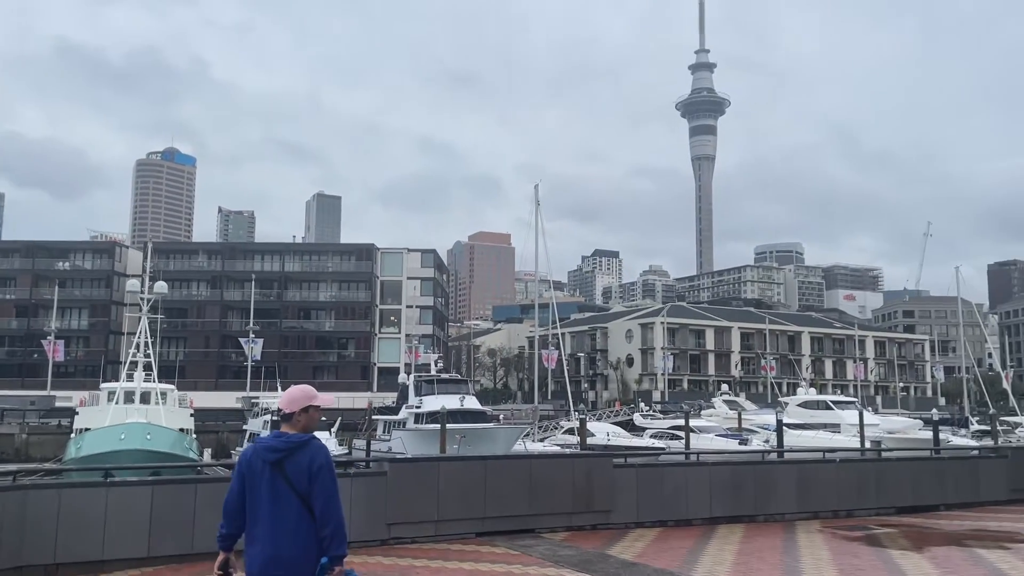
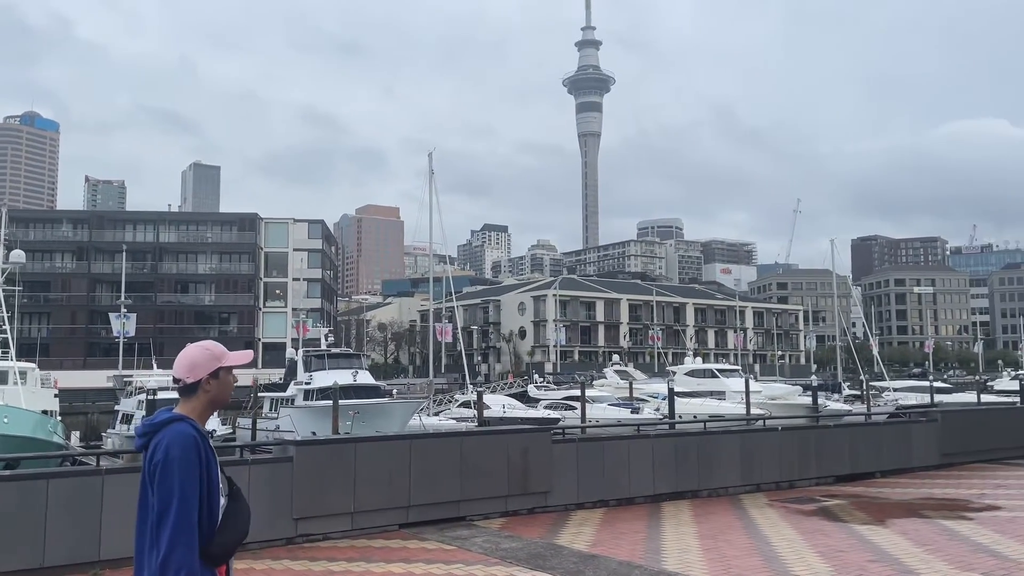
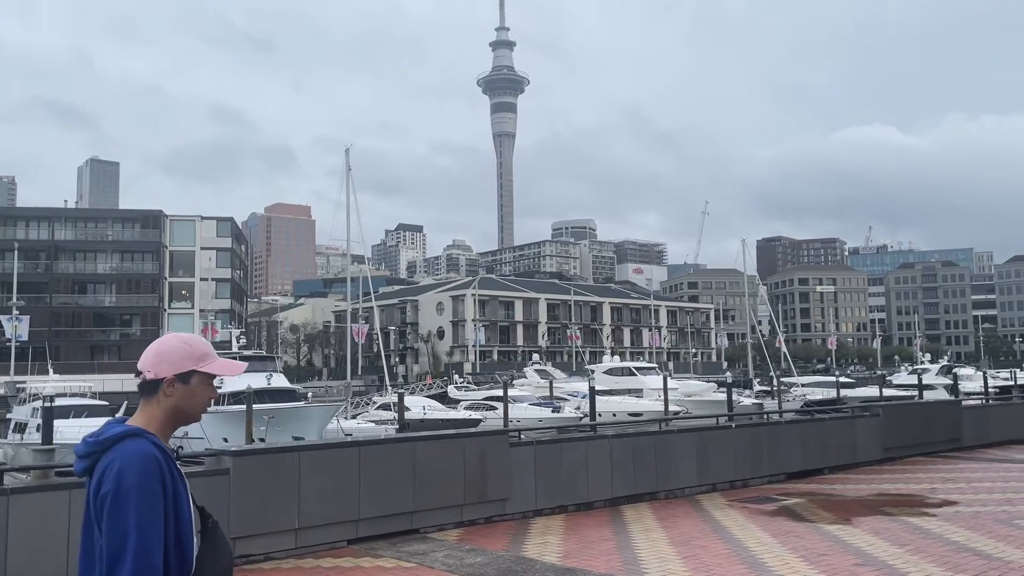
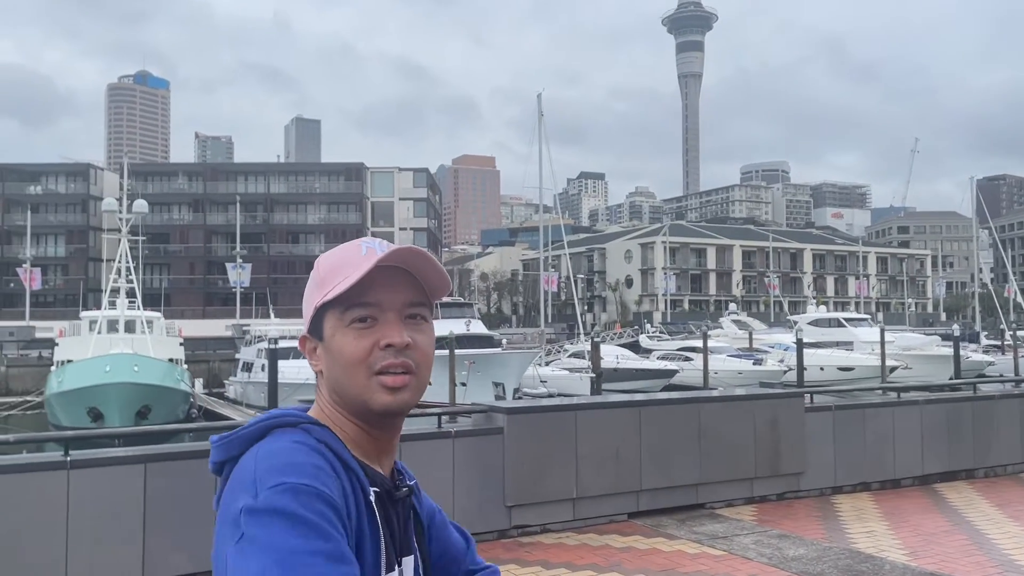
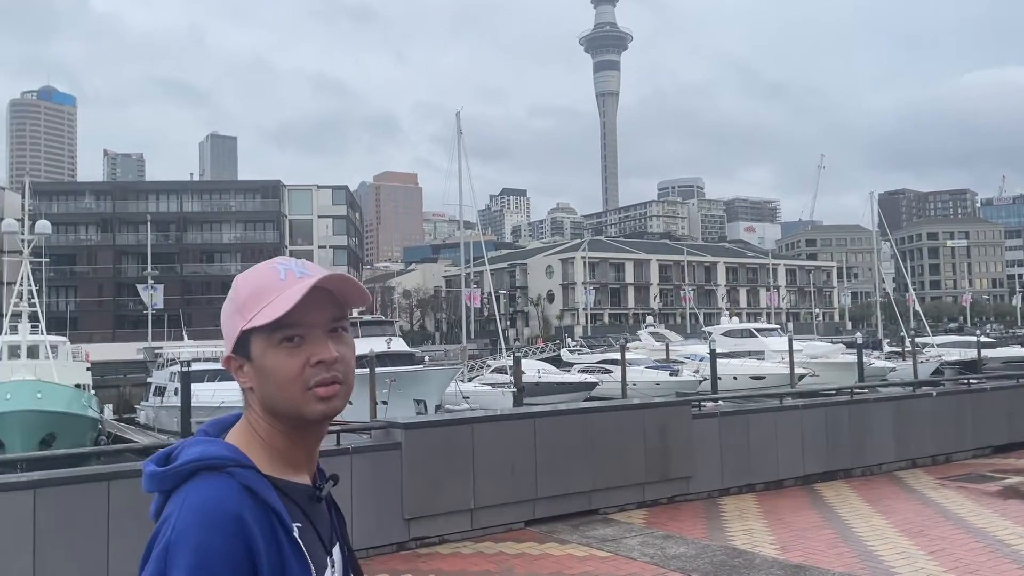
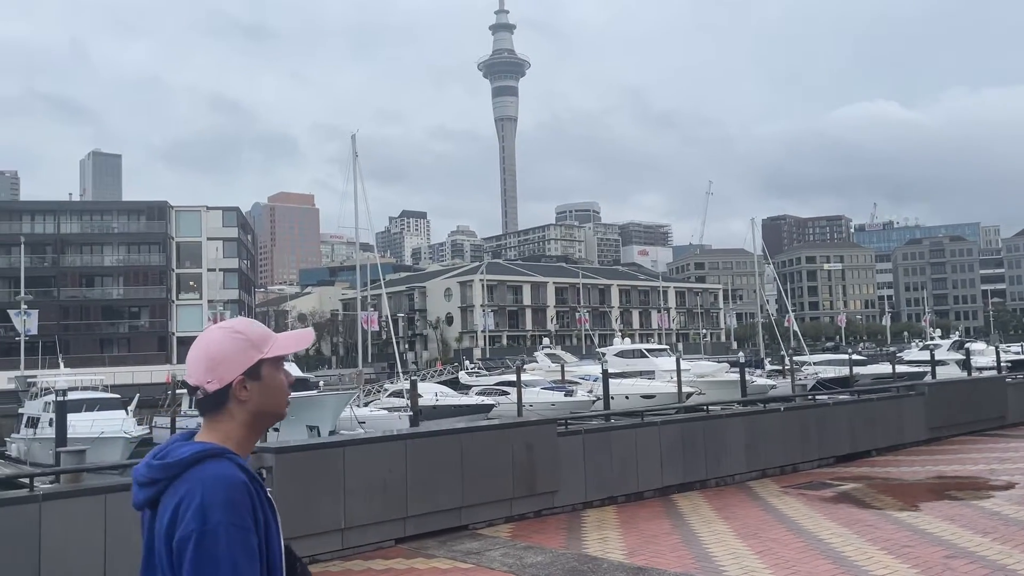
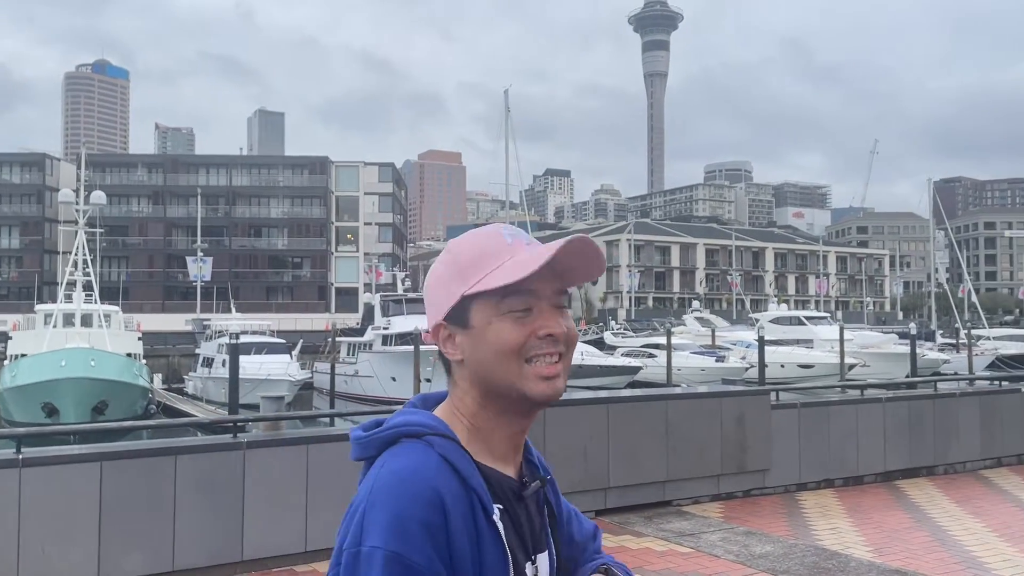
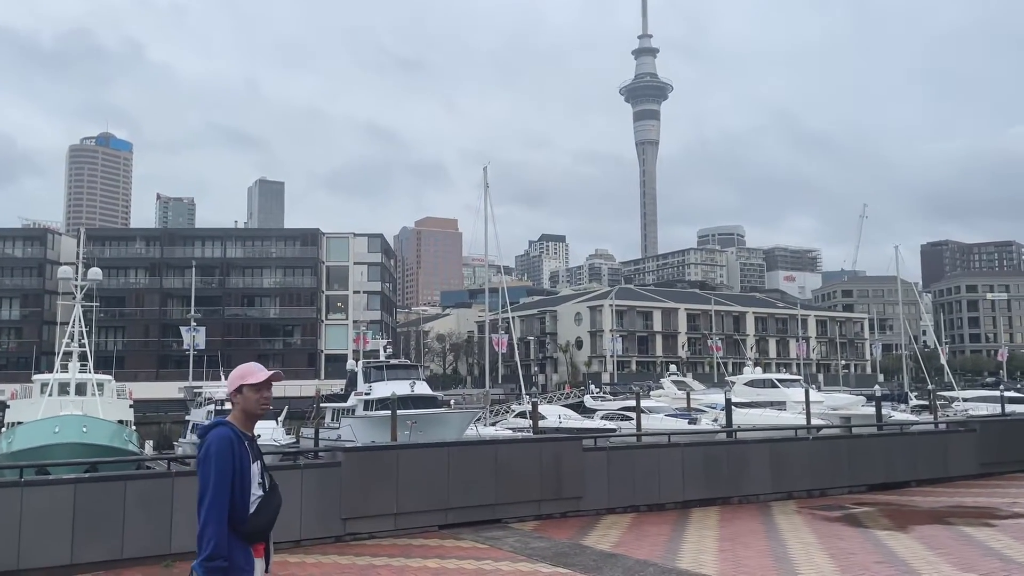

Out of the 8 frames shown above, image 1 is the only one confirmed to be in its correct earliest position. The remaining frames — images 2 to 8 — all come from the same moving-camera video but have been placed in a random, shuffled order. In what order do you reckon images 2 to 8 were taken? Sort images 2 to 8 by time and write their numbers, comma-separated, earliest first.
8, 2, 3, 6, 5, 4, 7
